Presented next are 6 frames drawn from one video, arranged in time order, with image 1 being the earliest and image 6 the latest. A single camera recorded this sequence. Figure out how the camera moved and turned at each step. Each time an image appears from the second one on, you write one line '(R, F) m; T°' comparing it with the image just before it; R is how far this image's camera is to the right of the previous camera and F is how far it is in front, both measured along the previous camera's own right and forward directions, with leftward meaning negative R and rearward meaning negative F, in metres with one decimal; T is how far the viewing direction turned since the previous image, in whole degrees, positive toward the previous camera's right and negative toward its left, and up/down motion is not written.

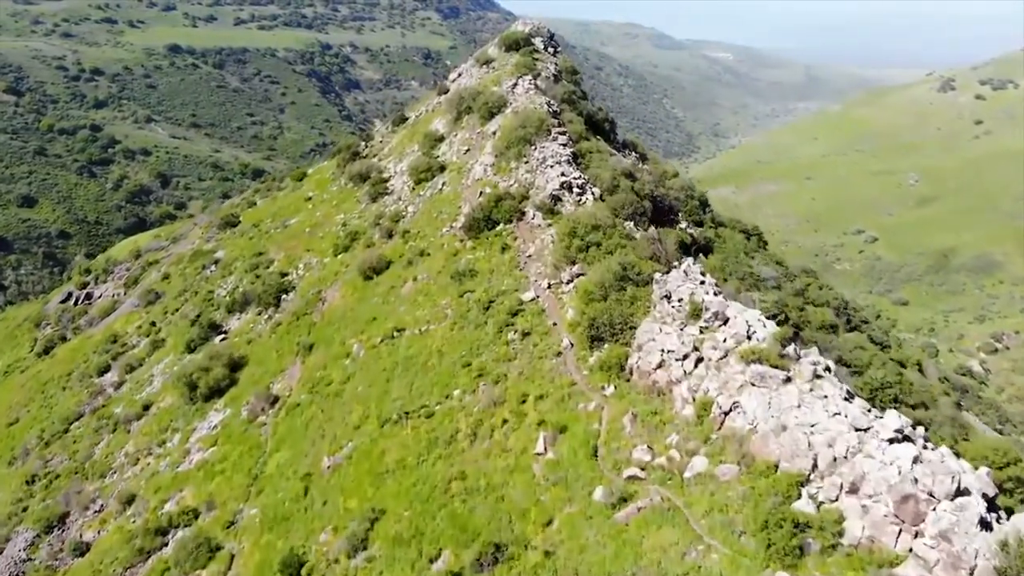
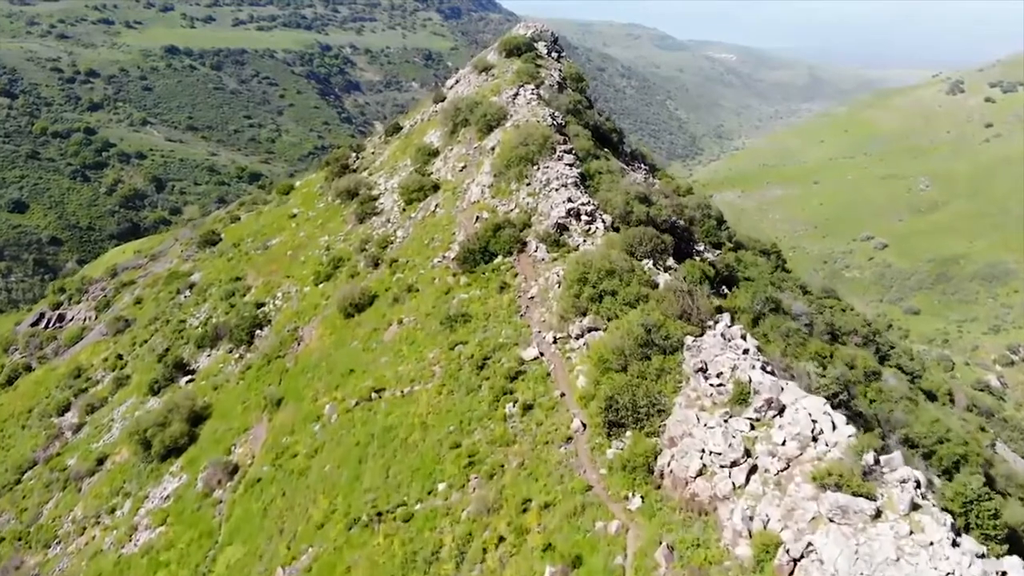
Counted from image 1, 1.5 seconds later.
(+0.1, +4.8) m; 0°
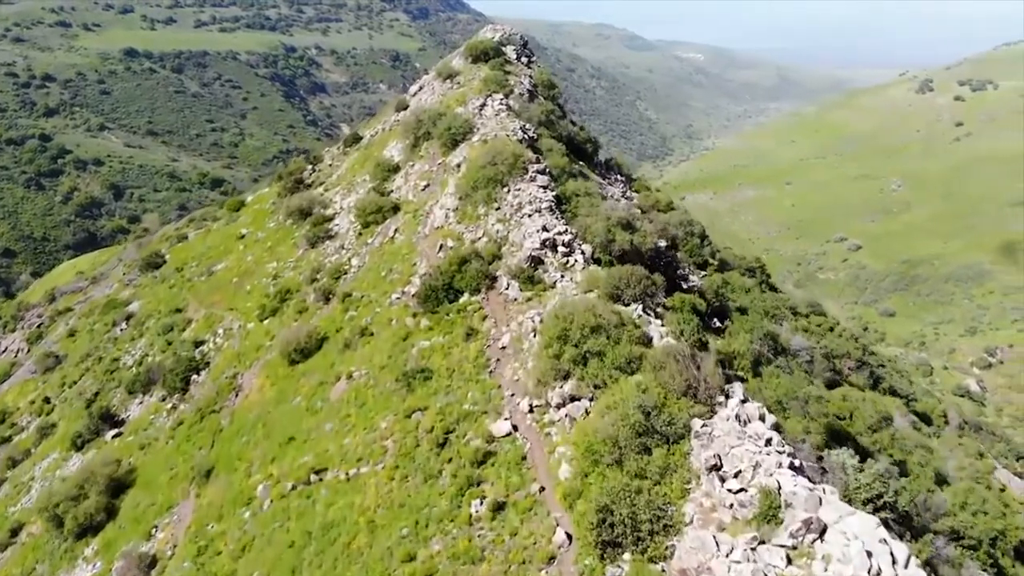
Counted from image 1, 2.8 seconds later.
(+0.1, +4.3) m; +2°
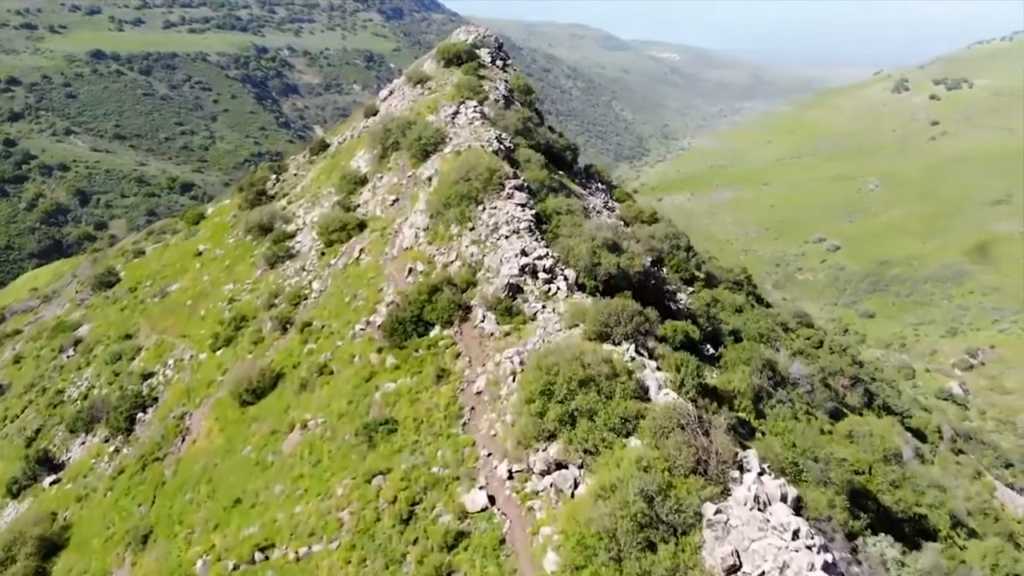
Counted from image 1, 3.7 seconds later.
(+0.1, +3.0) m; +1°
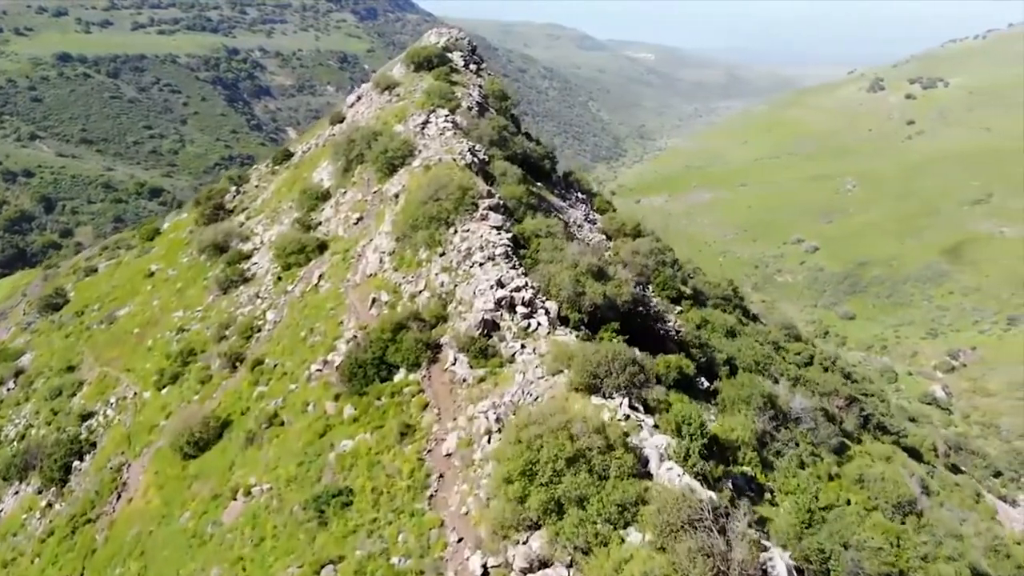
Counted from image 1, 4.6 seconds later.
(+0.1, +3.1) m; +1°
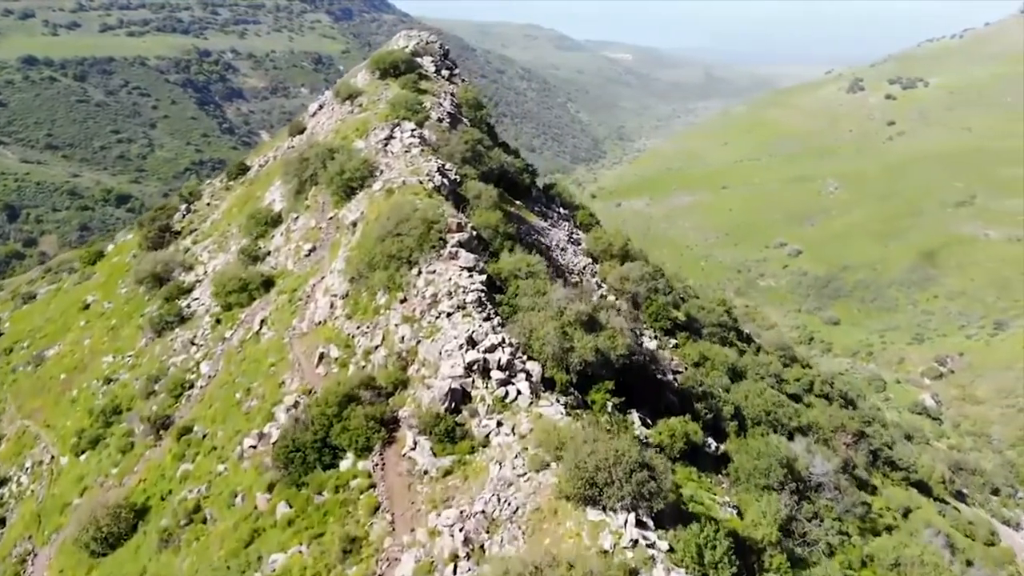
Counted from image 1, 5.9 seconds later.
(+0.2, +4.5) m; +1°
